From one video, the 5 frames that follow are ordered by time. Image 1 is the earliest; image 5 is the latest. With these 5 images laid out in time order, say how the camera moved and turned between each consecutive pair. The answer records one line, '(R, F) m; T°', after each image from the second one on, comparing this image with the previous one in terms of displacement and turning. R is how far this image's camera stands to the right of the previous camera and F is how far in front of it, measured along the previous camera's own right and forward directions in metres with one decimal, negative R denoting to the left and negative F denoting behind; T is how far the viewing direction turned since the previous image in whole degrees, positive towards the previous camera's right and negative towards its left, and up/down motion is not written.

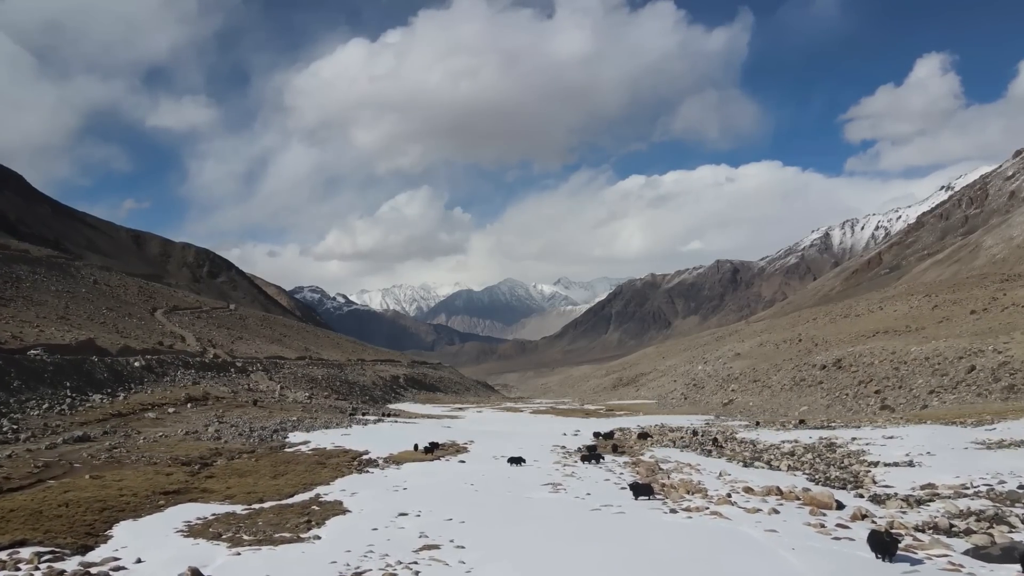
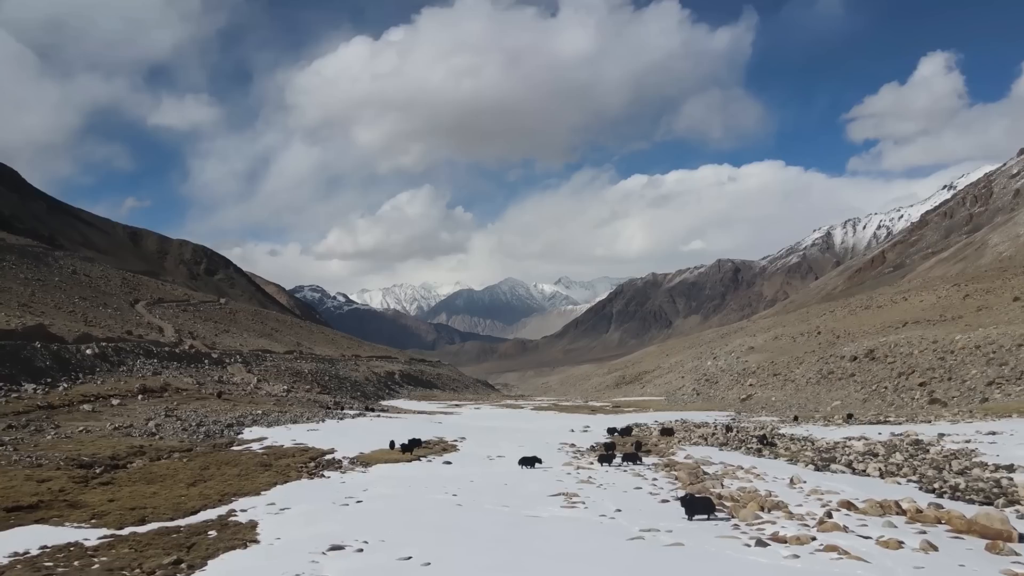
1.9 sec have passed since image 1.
(+0.1, +5.2) m; 0°
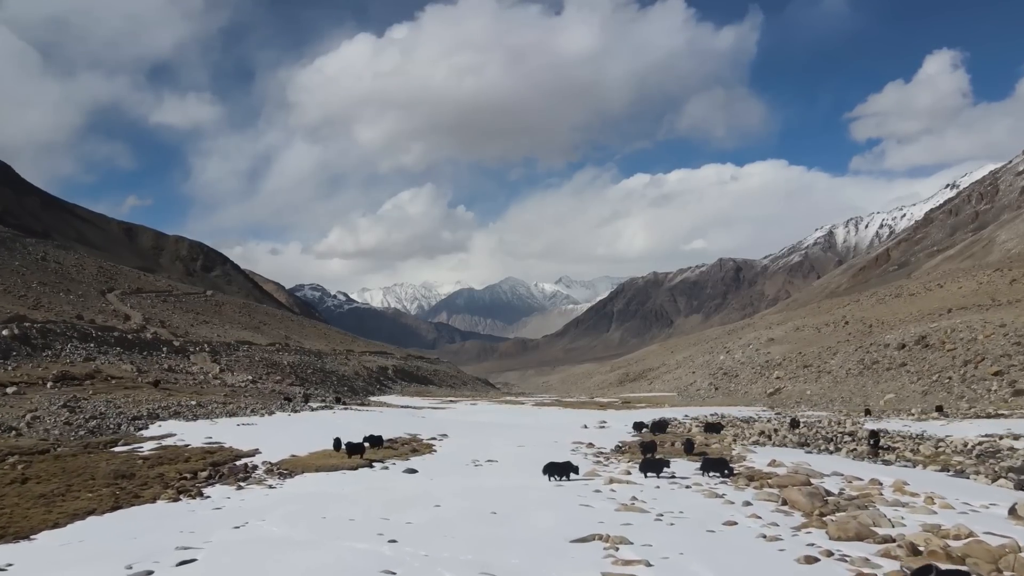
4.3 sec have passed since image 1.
(+0.1, +6.6) m; 0°
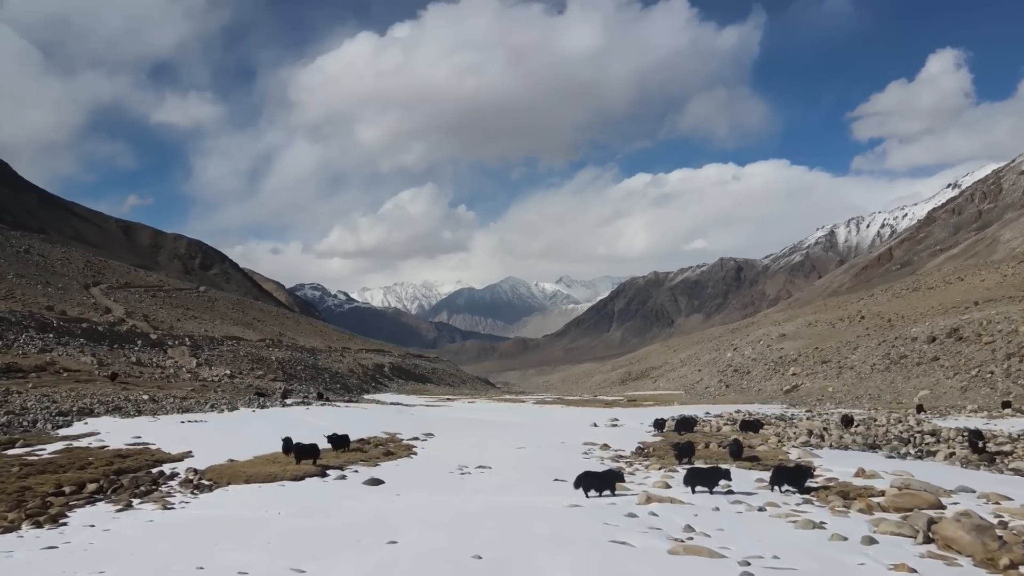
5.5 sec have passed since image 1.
(+0.1, +3.3) m; 0°
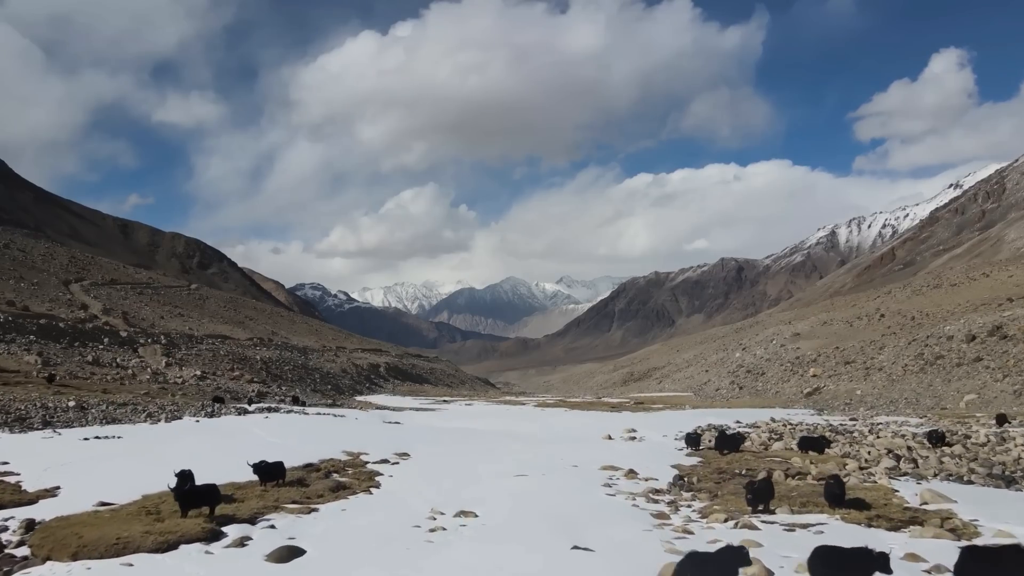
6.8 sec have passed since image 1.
(+0.1, +3.7) m; 0°
